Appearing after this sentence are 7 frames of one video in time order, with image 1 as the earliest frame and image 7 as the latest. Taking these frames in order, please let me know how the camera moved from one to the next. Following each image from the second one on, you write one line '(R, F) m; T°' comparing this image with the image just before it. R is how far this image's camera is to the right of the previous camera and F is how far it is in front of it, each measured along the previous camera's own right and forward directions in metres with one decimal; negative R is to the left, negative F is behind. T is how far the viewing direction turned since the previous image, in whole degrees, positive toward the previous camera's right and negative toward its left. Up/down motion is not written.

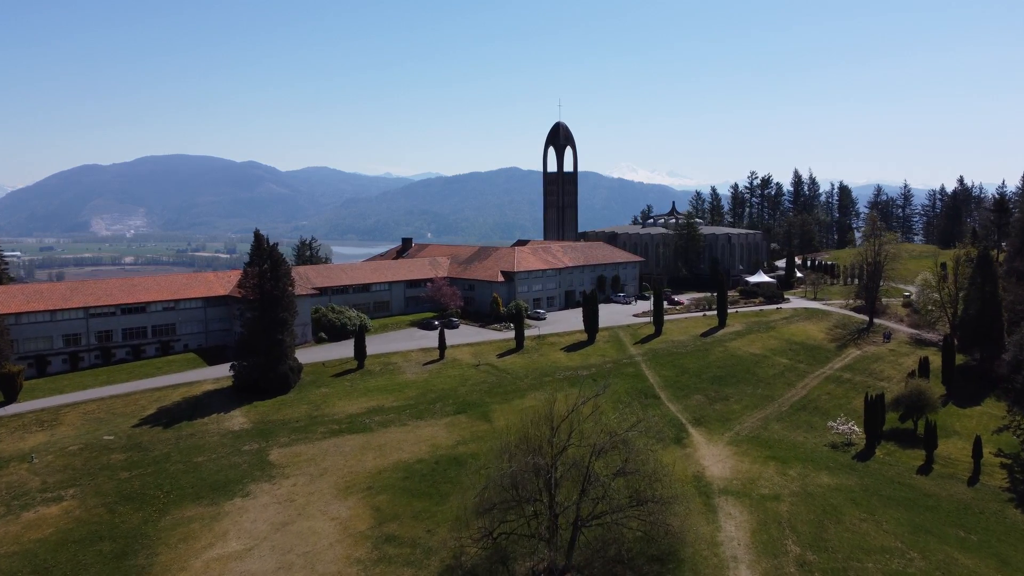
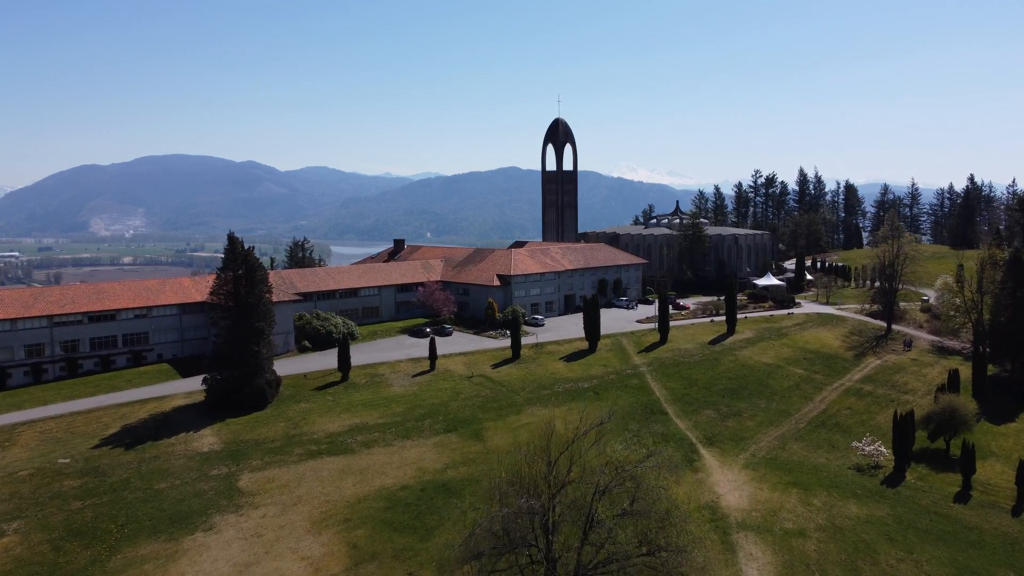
(+0.3, +3.5) m; 0°
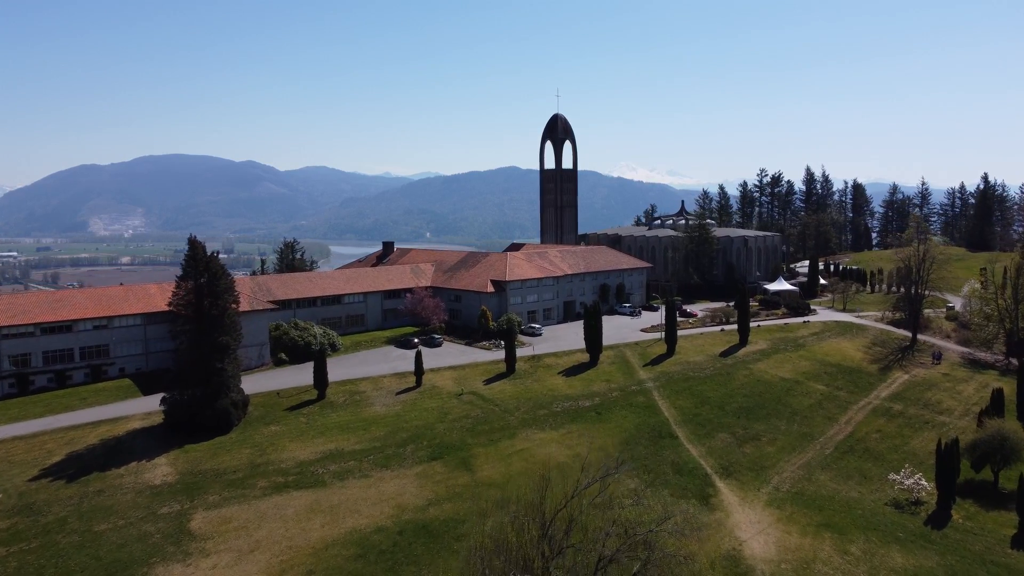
(+0.3, +4.3) m; 0°
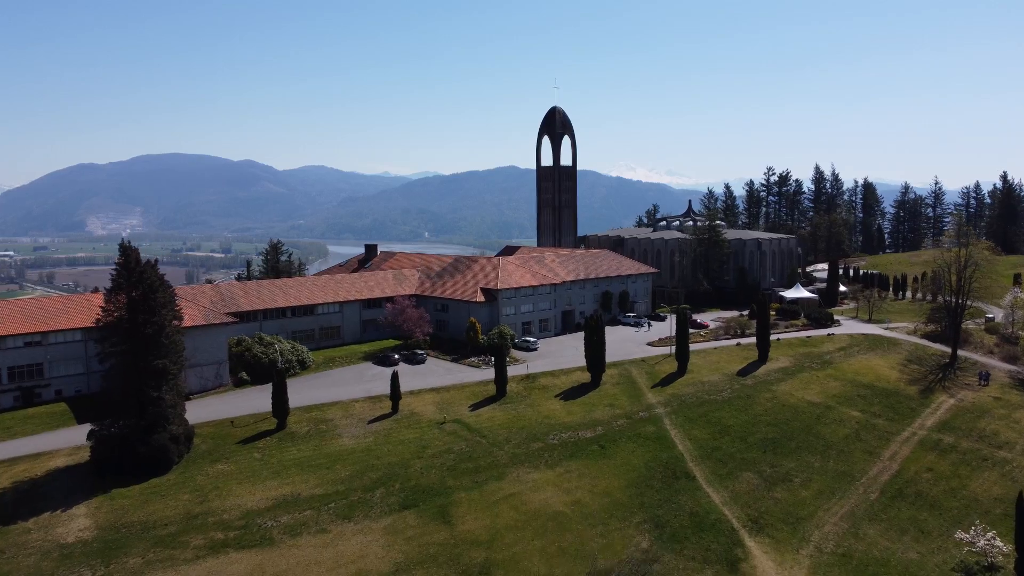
(+0.4, +5.7) m; 0°
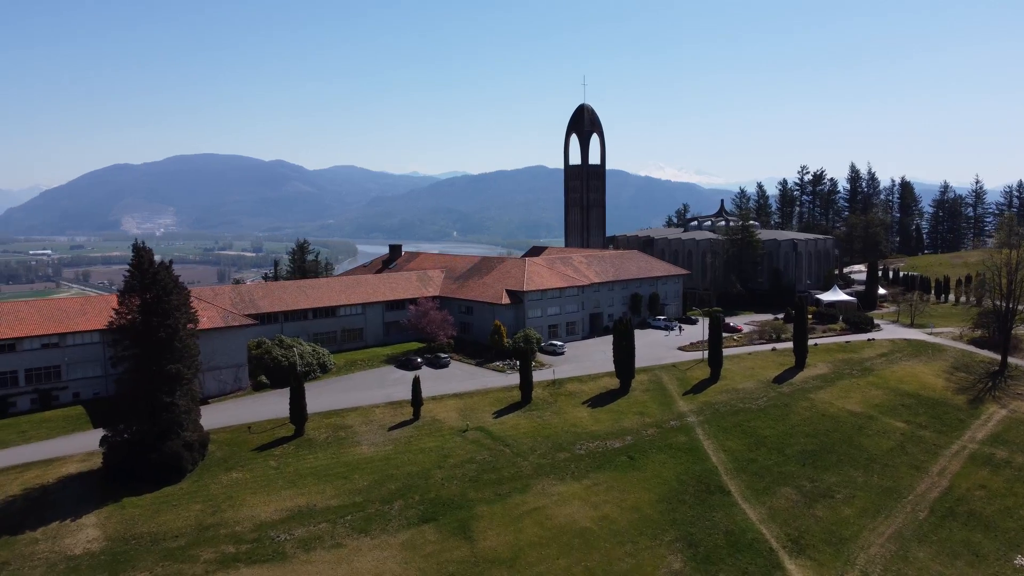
(+0.1, +1.5) m; -2°
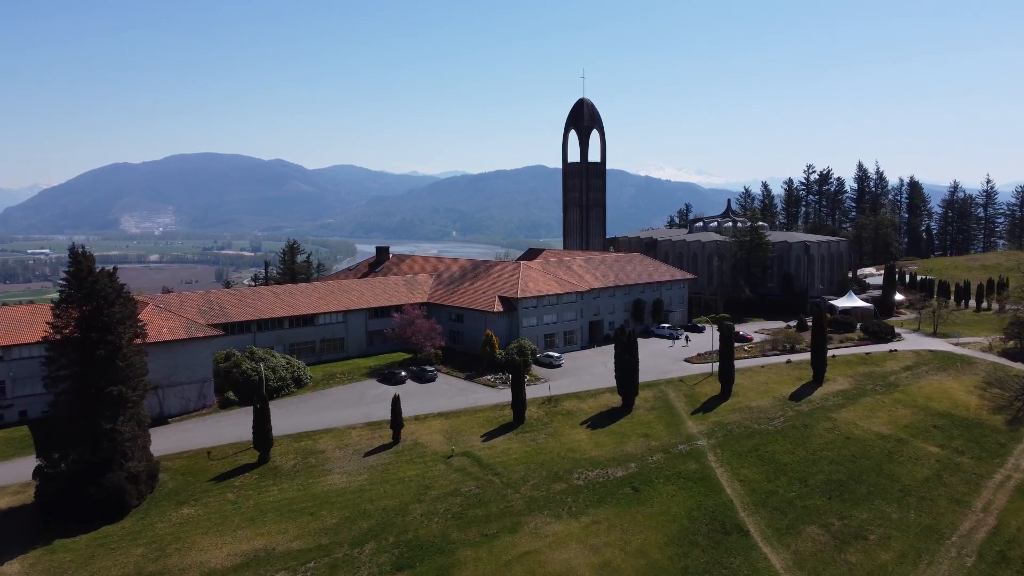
(+0.4, +3.8) m; 0°
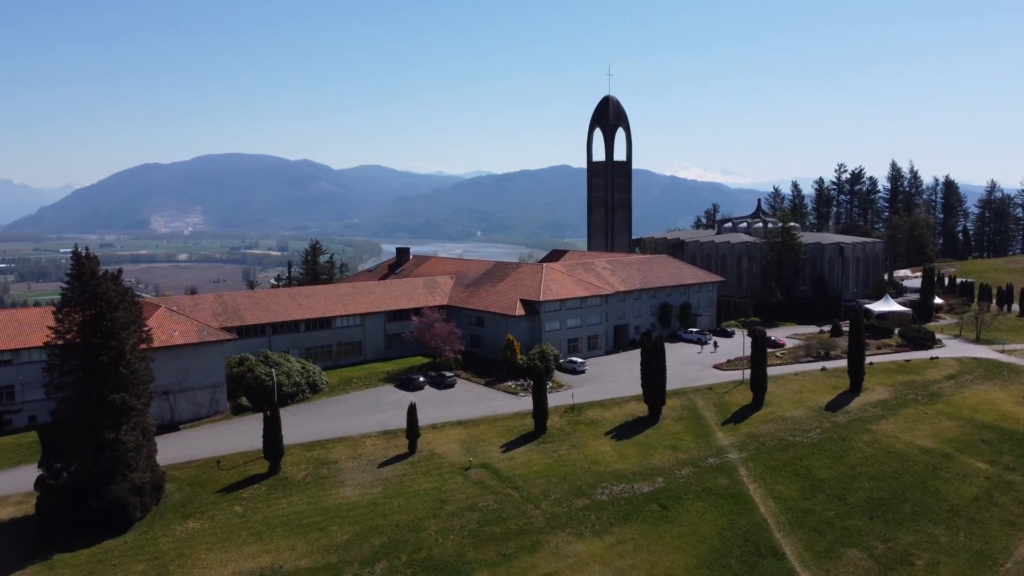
(+0.1, +1.5) m; -2°
